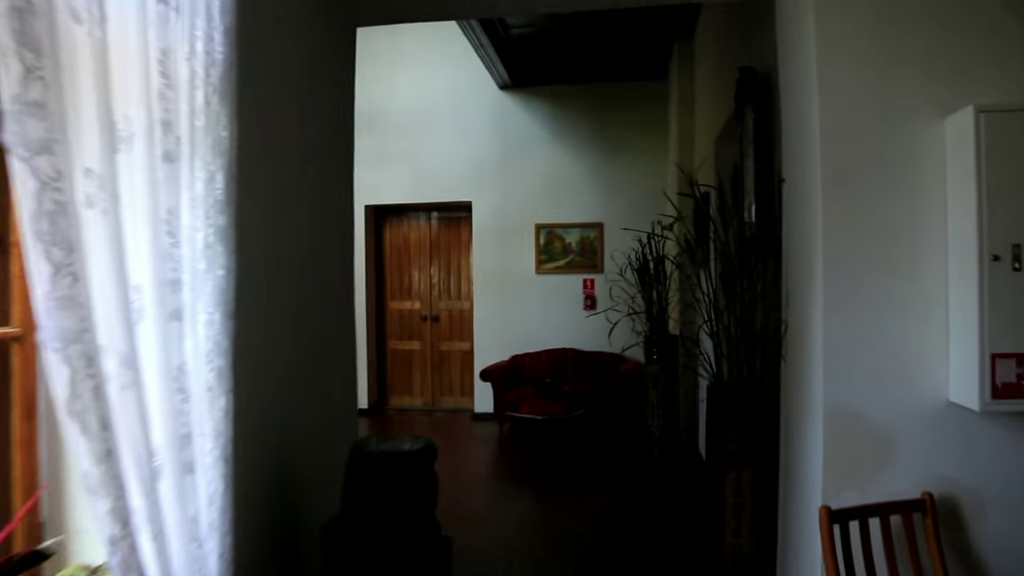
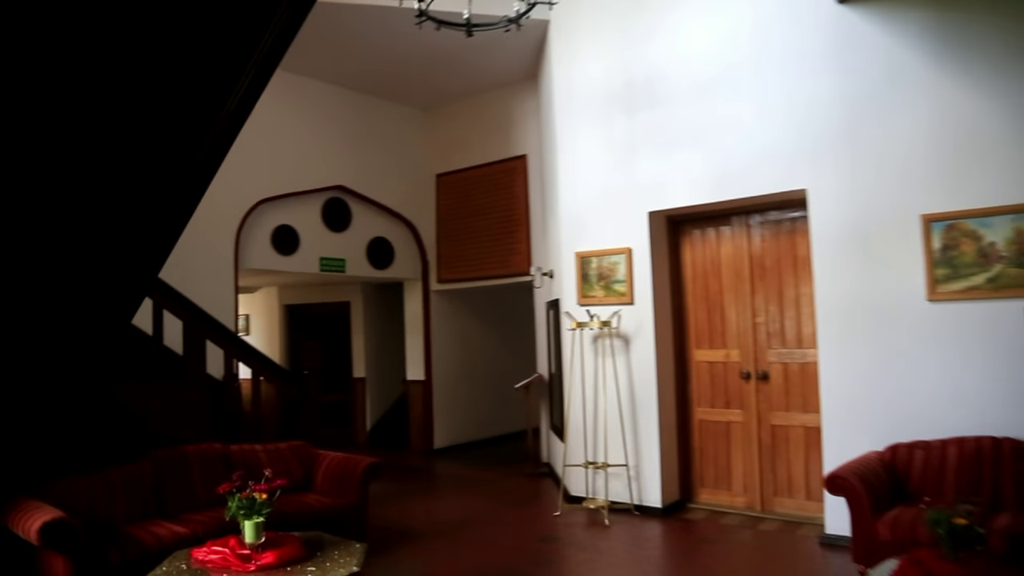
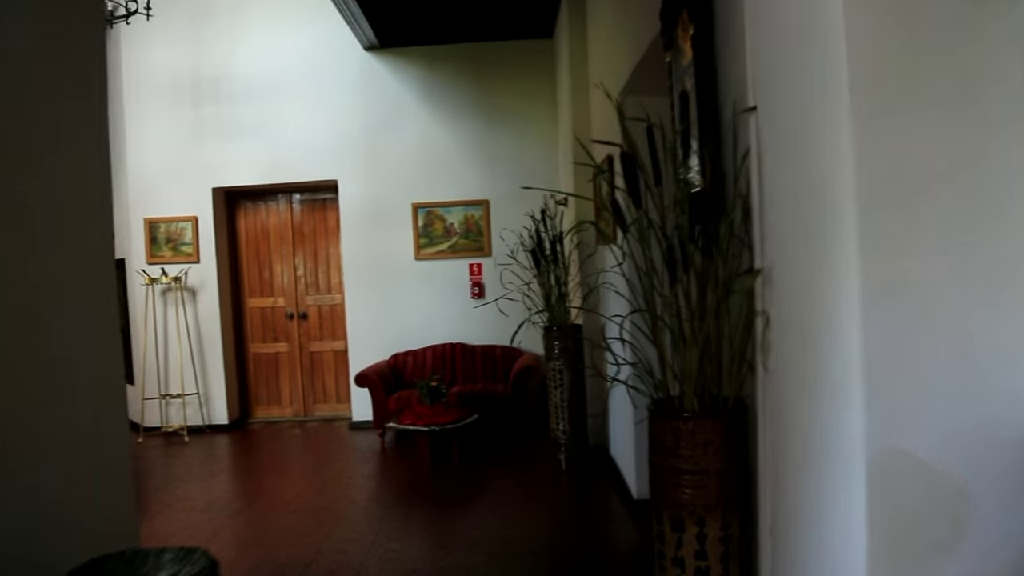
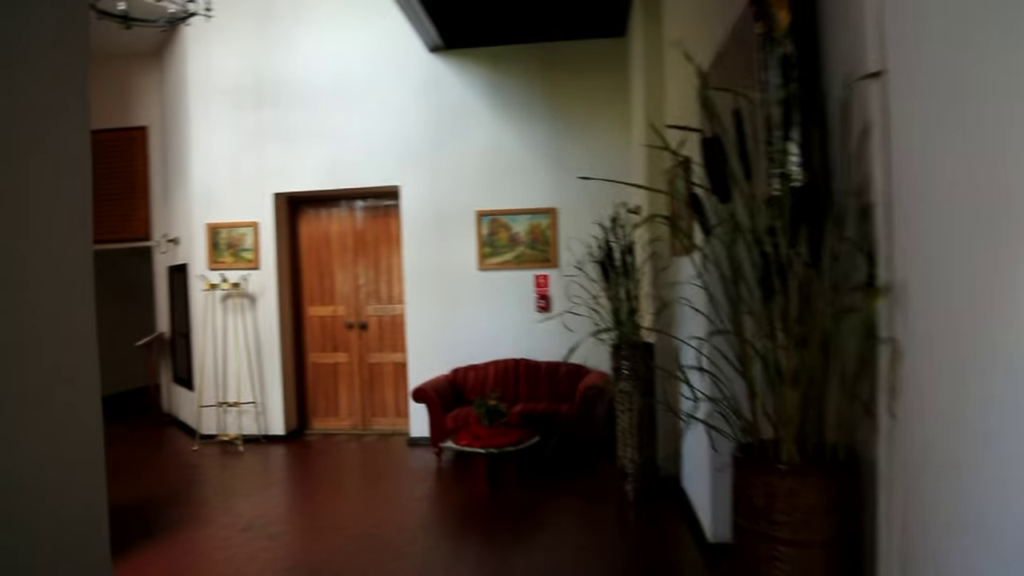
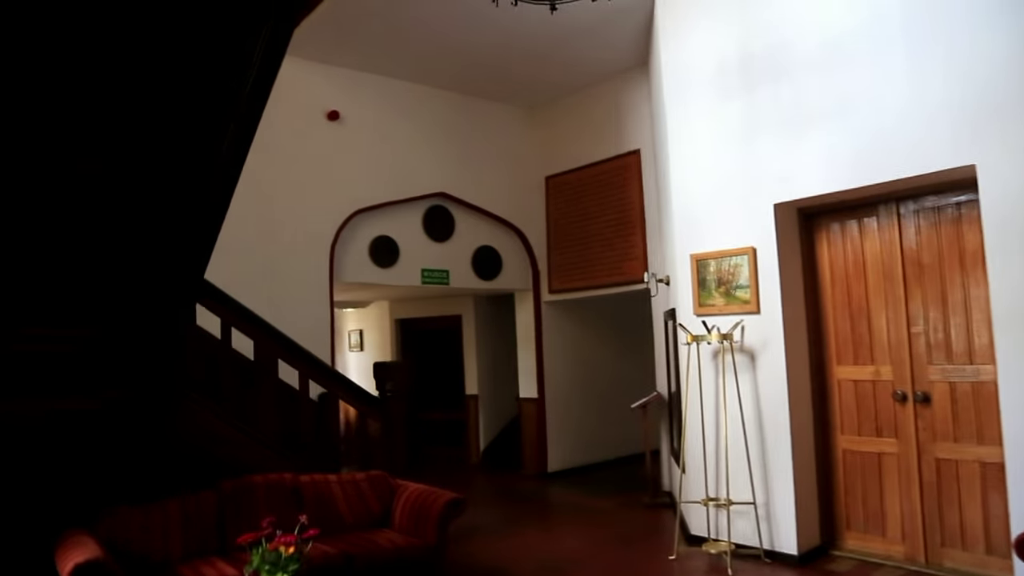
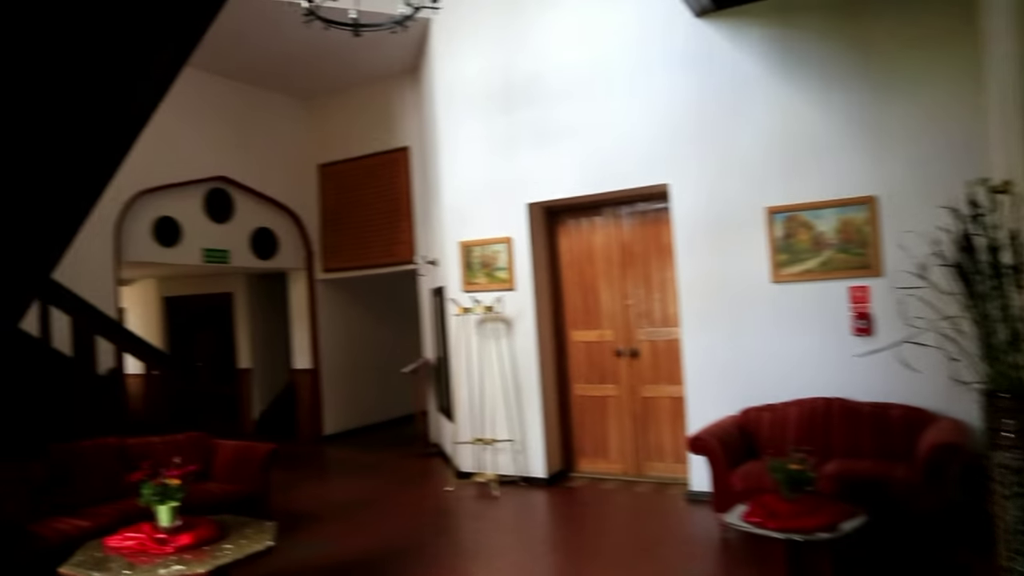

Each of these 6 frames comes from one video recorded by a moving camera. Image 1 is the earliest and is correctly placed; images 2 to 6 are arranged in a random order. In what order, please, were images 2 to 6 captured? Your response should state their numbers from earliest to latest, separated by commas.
3, 4, 6, 2, 5
